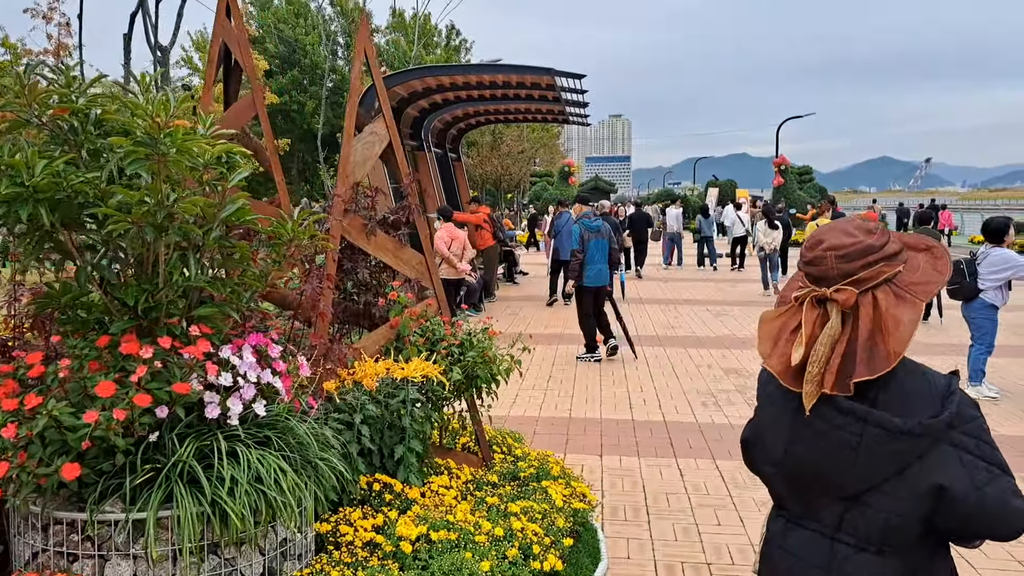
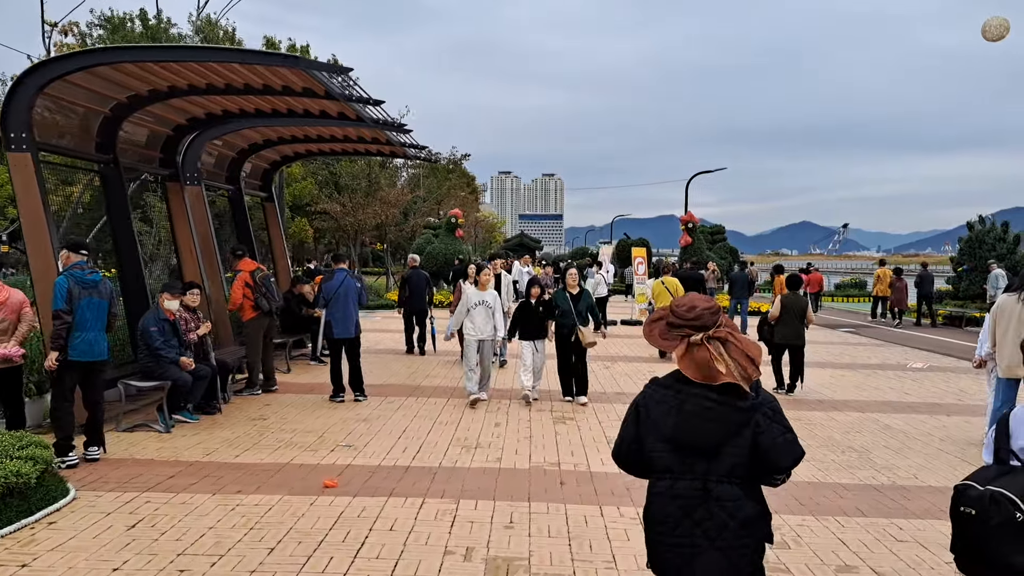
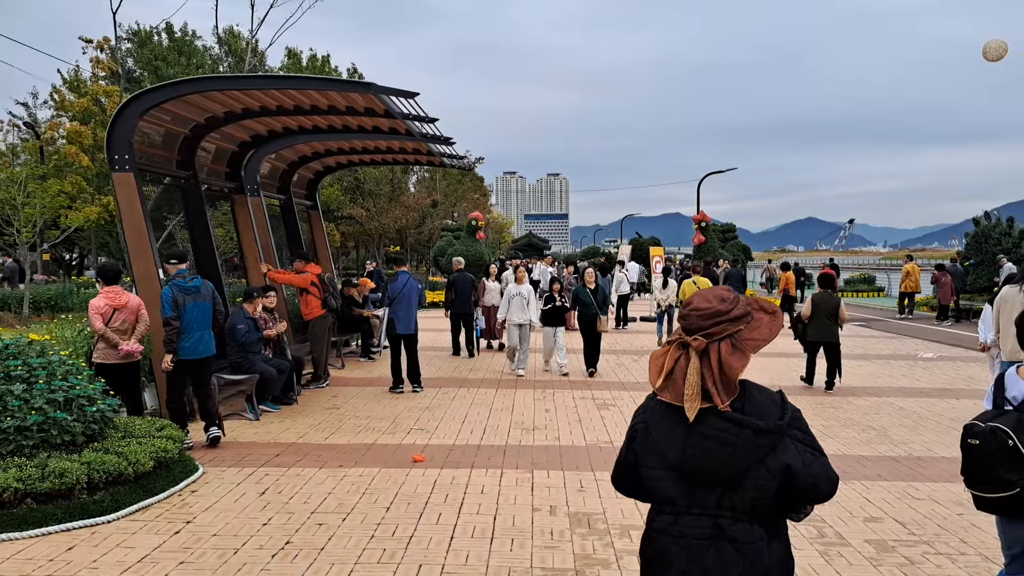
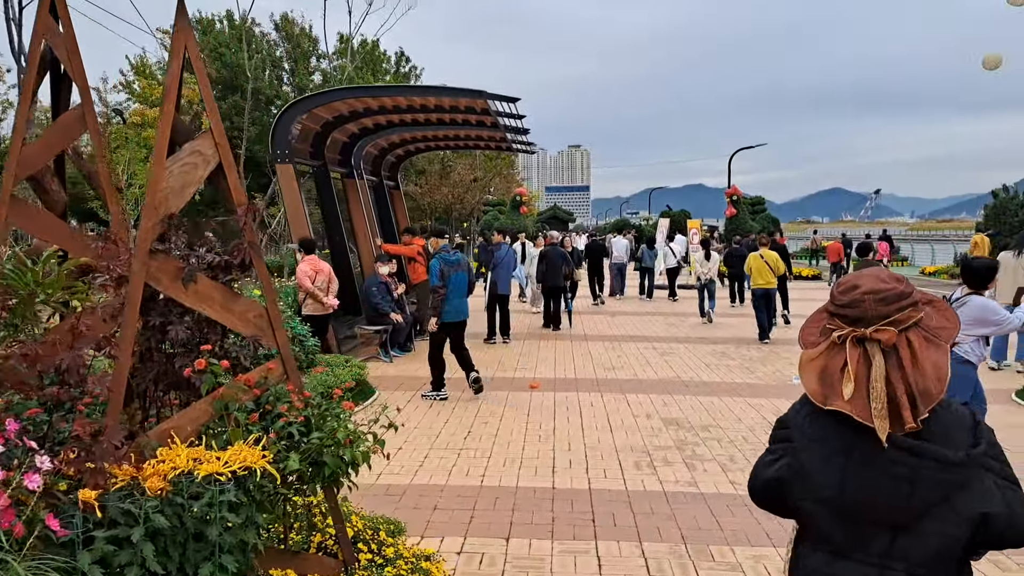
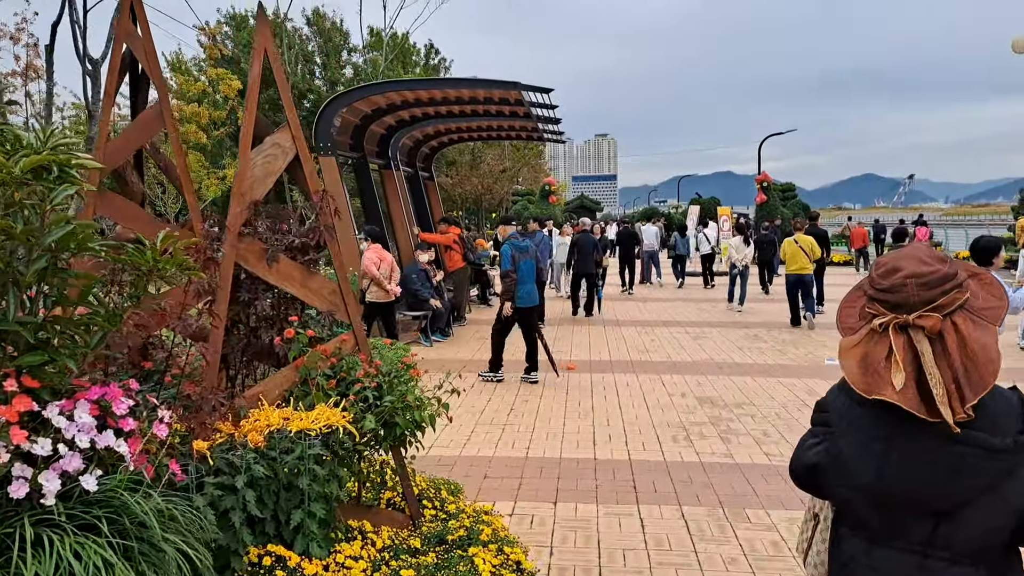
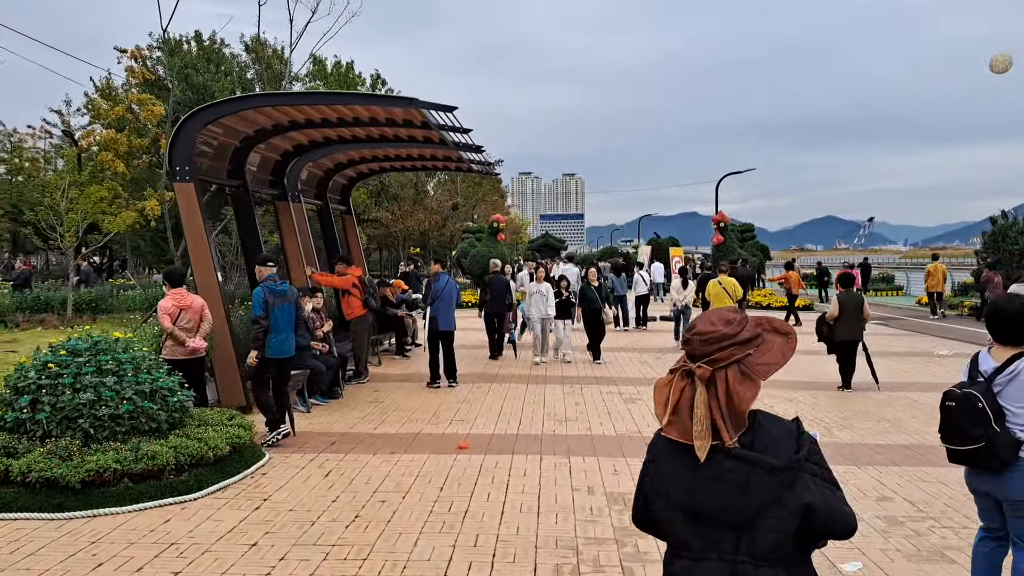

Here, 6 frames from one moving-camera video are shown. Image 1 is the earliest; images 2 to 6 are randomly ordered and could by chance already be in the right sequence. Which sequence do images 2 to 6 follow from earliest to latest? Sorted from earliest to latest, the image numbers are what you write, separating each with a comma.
5, 4, 6, 3, 2
